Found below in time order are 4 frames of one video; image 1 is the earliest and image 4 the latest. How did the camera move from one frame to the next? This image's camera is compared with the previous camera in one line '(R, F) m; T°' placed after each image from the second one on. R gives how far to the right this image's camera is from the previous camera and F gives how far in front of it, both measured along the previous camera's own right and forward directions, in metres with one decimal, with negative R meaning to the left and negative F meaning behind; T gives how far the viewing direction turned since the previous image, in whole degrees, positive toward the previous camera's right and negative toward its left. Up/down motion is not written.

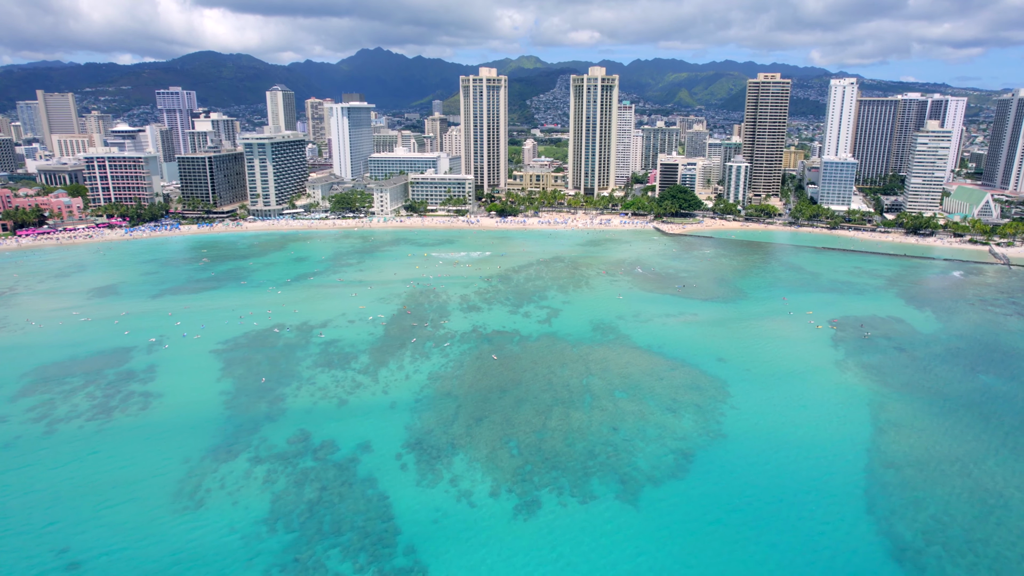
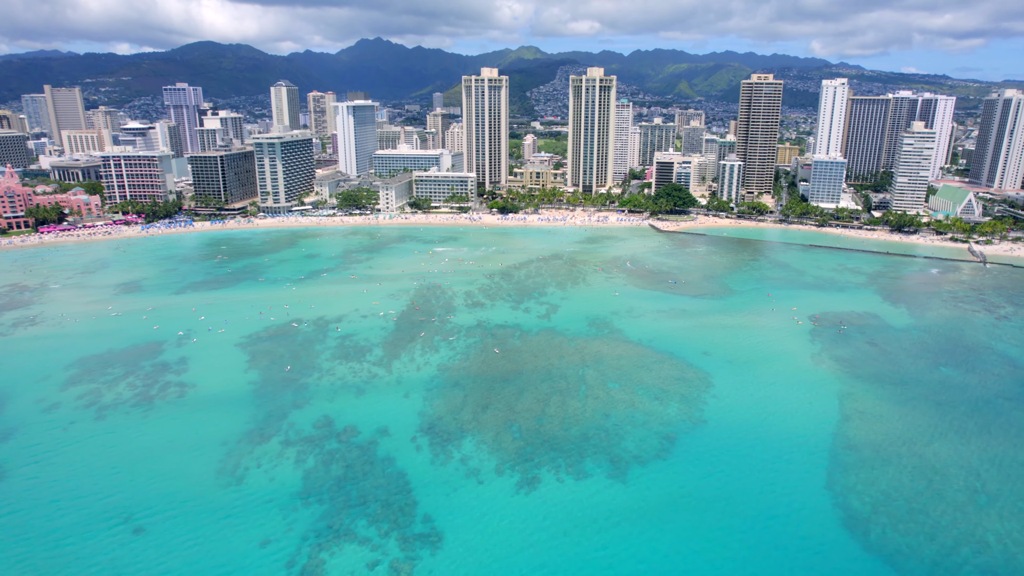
(-0.2, -4.3) m; 0°
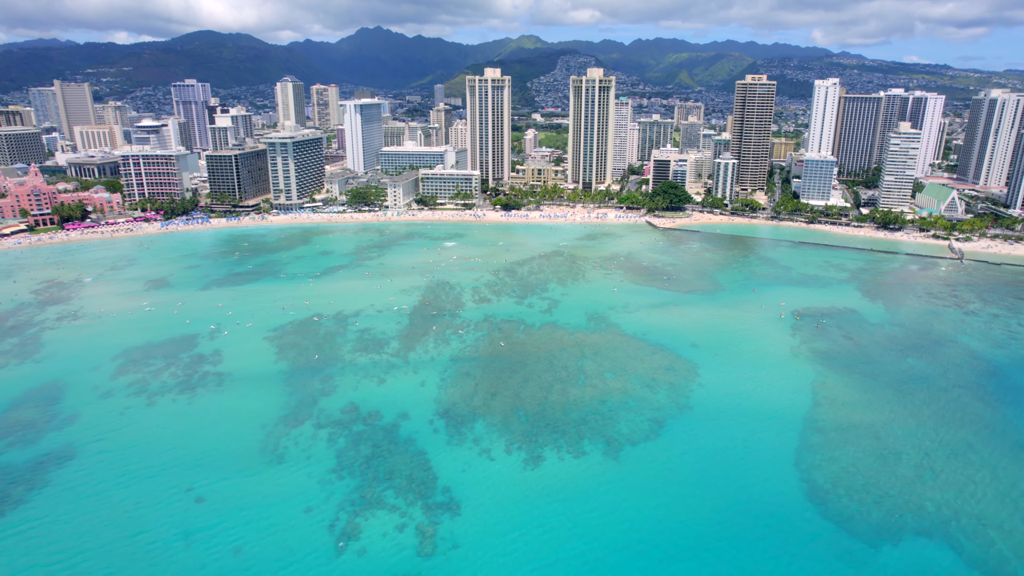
(-0.5, -5.0) m; 0°
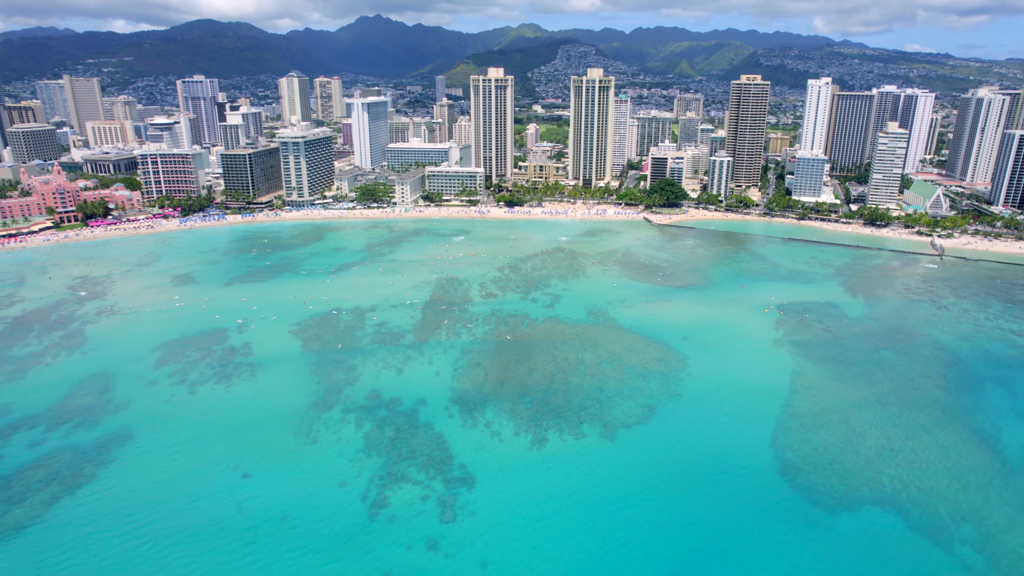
(-0.6, -5.1) m; 0°
